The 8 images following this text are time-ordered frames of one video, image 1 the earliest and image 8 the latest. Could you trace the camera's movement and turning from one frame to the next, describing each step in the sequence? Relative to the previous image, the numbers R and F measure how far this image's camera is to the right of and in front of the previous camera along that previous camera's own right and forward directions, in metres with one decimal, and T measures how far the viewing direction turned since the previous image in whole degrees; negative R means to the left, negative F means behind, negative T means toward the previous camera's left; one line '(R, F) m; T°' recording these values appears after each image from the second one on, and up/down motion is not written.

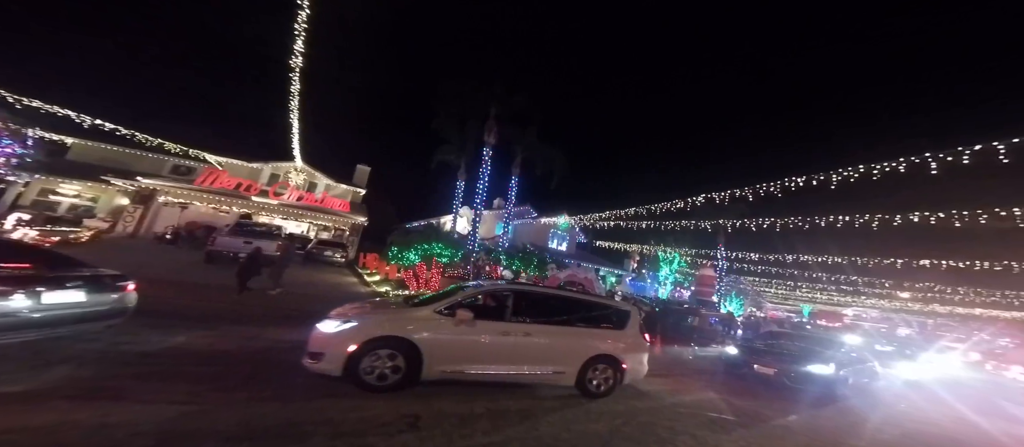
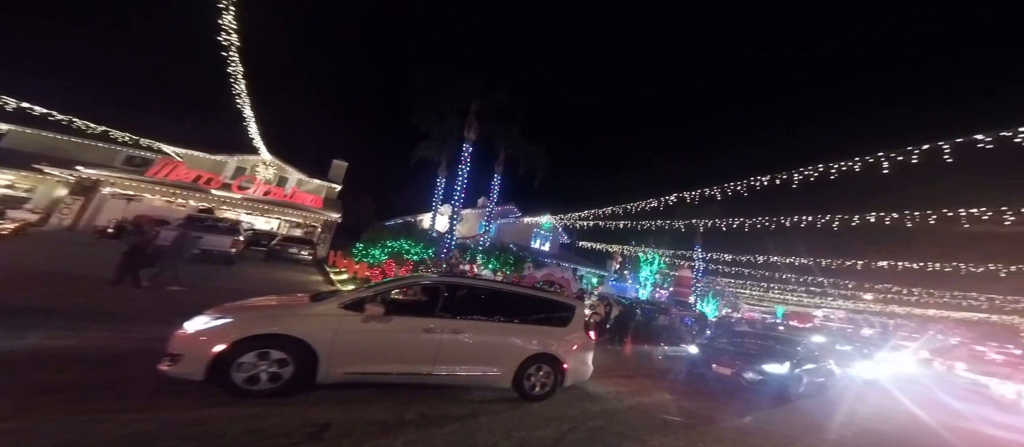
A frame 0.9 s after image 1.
(+0.5, +0.1) m; +2°
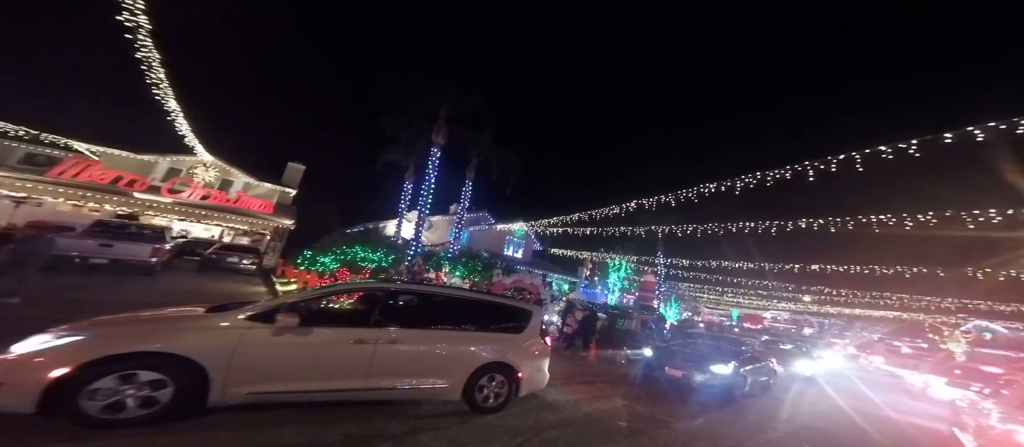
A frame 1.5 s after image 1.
(+0.3, +0.2) m; +5°
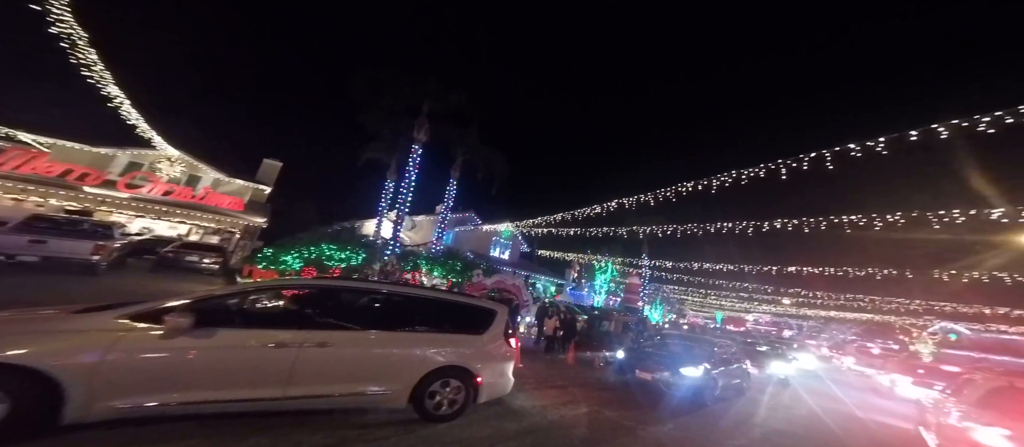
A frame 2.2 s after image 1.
(+0.4, +0.2) m; +2°
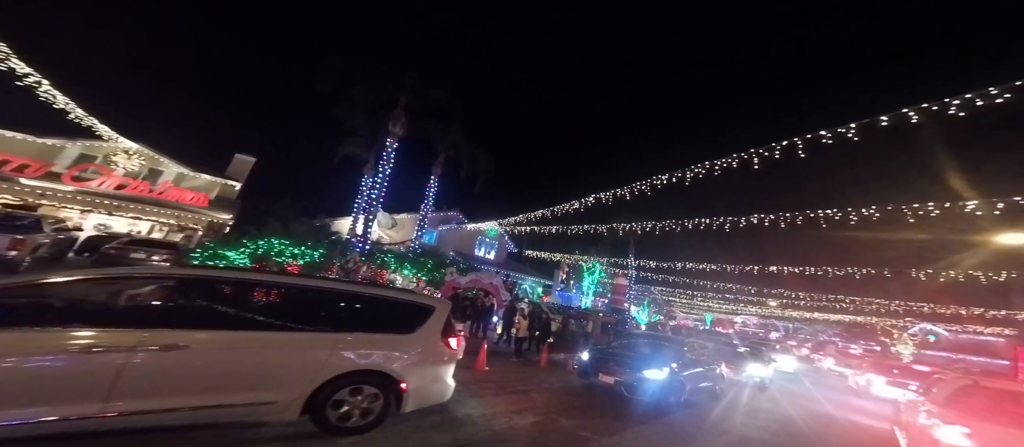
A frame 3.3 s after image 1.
(+0.7, +0.4) m; +1°
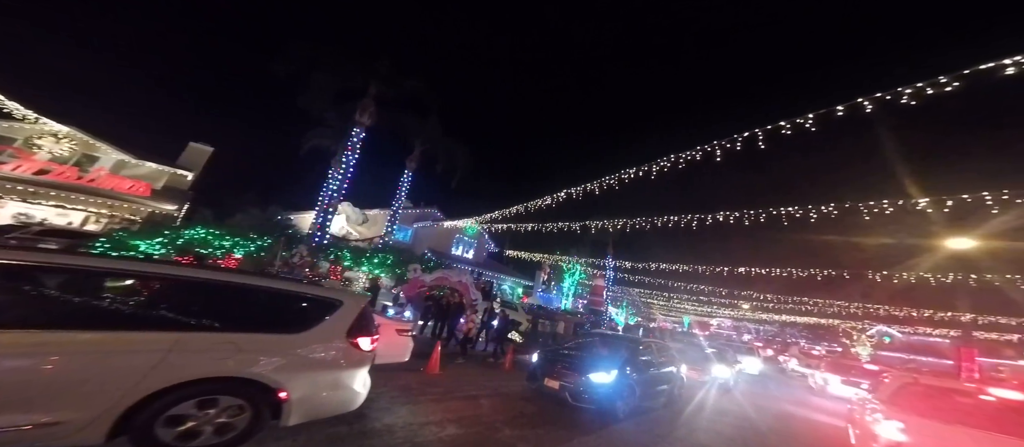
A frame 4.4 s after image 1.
(+0.8, +0.4) m; +3°
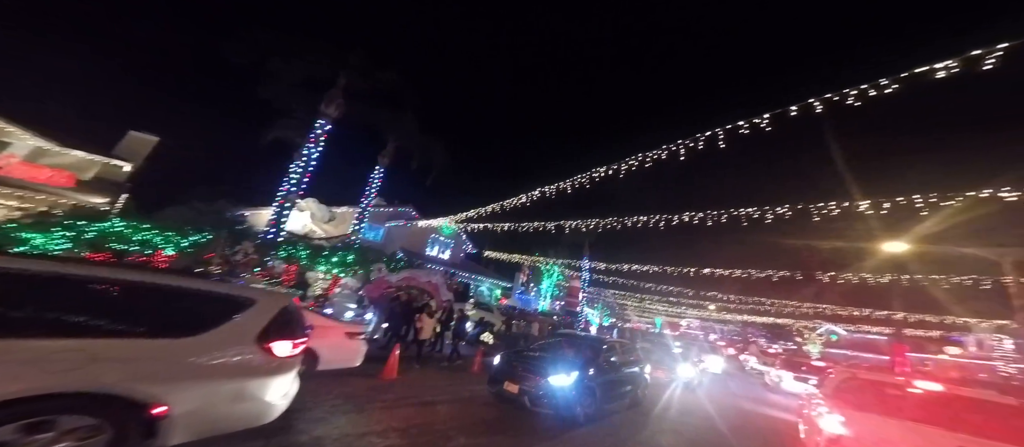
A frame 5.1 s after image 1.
(+0.4, +0.3) m; +4°
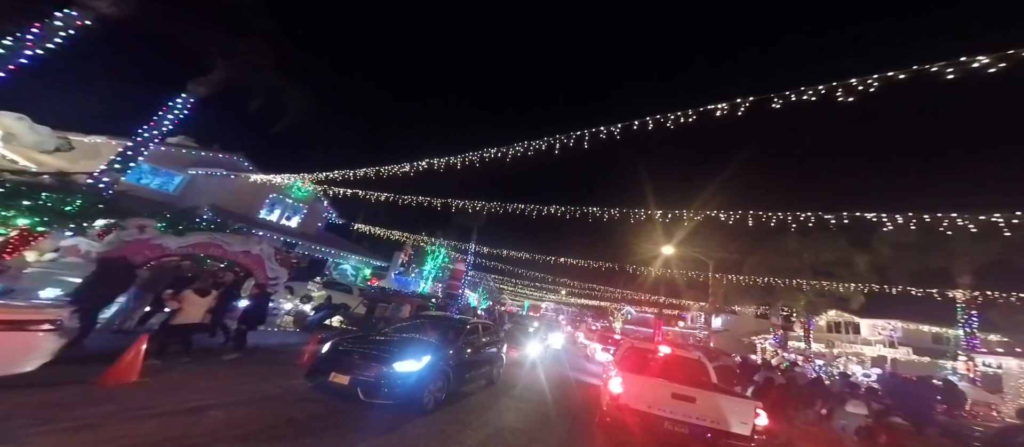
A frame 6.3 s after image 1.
(+0.6, +1.0) m; +22°
